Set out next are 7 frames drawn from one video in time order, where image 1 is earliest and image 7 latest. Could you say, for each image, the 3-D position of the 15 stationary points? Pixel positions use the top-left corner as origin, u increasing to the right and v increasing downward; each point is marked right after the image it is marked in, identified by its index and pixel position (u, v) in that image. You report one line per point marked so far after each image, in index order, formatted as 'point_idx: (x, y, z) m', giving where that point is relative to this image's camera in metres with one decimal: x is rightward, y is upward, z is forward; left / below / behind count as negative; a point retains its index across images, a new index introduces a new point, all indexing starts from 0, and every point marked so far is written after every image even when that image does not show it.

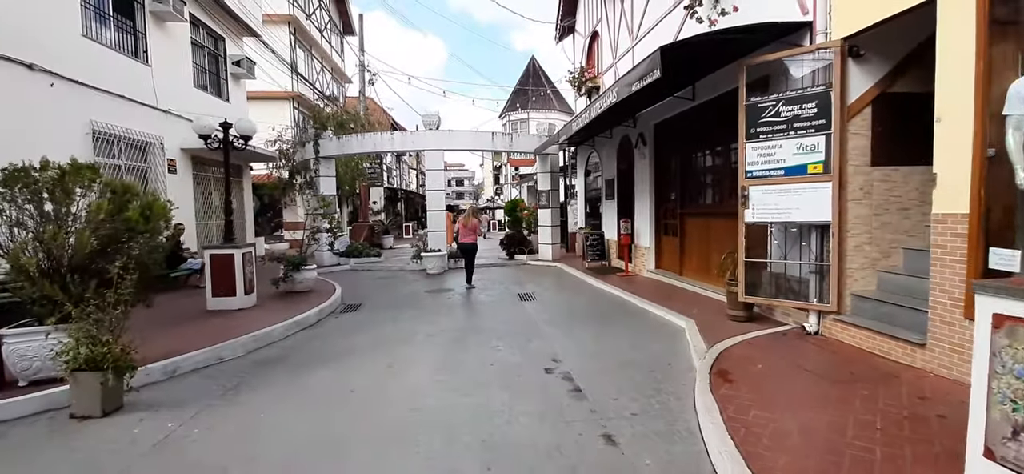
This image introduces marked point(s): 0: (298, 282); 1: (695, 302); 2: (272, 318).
0: (-4.2, -0.9, +9.6) m
1: (+2.7, -1.0, +7.3) m
2: (-3.7, -1.3, +7.7) m
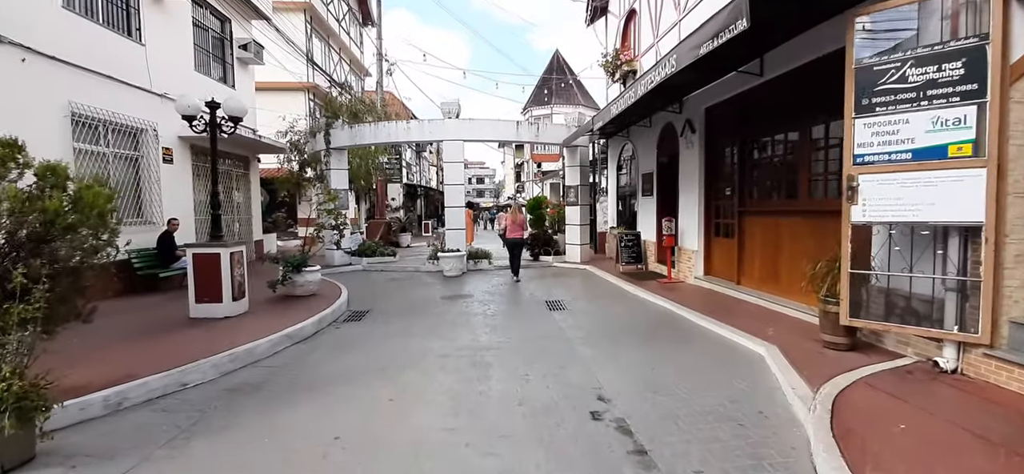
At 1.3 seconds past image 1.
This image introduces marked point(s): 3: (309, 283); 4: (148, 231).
0: (-3.7, -0.8, +8.5) m
1: (+3.1, -1.0, +5.9) m
2: (-3.4, -1.2, +6.6) m
3: (-3.5, -0.8, +8.6) m
4: (-7.1, +0.1, +9.6) m
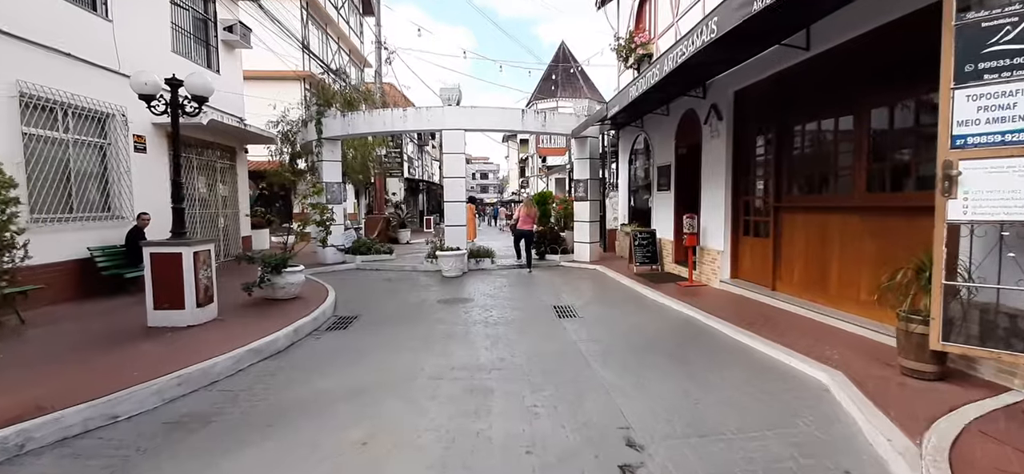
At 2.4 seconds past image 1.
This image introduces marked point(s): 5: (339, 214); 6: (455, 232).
0: (-3.6, -0.8, +7.6) m
1: (+3.1, -1.0, +5.0) m
2: (-3.3, -1.2, +5.7) m
3: (-3.5, -0.8, +7.7) m
4: (-7.0, +0.2, +8.7) m
5: (-4.4, +0.6, +12.6) m
6: (-1.3, +0.1, +11.4) m
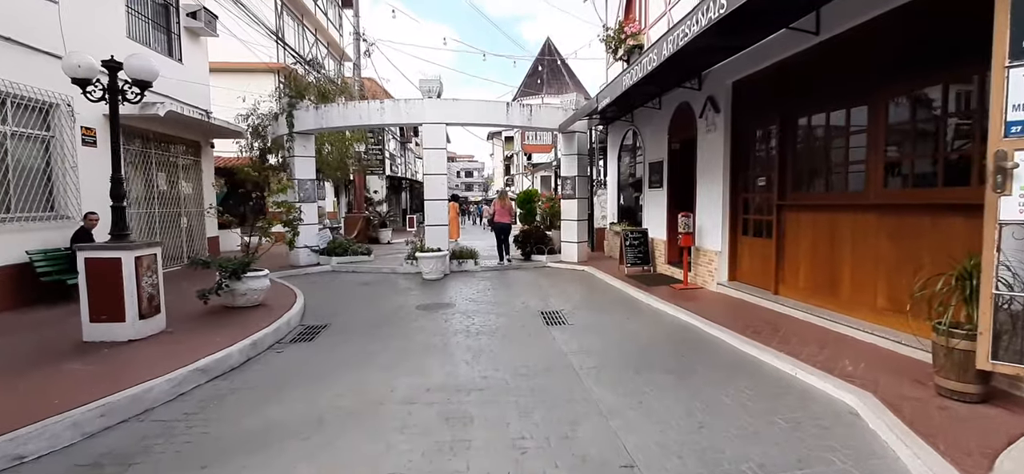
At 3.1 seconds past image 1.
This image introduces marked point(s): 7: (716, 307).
0: (-3.9, -0.8, +6.9) m
1: (+3.0, -1.0, +4.5) m
2: (-3.5, -1.2, +5.0) m
3: (-3.7, -0.8, +7.0) m
4: (-7.3, +0.1, +7.9) m
5: (-4.8, +0.6, +11.9) m
6: (-1.7, +0.1, +10.7) m
7: (+2.8, -1.0, +6.7) m
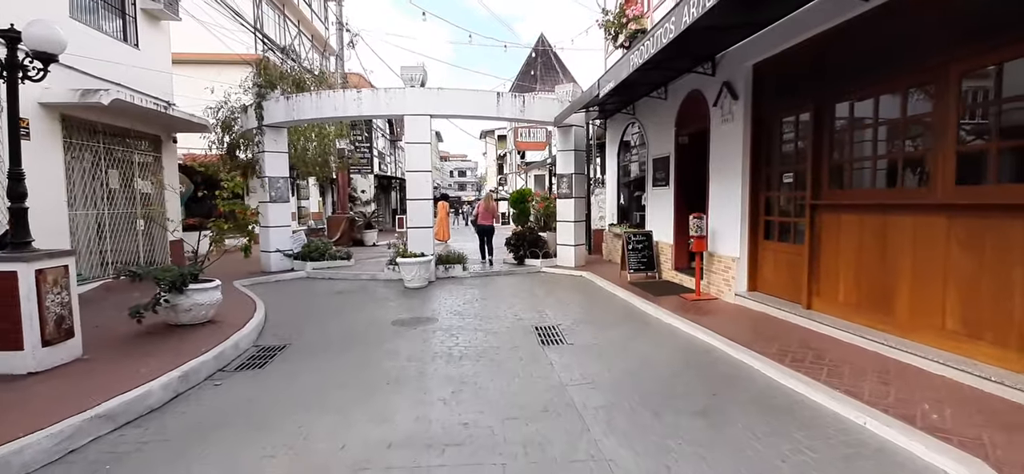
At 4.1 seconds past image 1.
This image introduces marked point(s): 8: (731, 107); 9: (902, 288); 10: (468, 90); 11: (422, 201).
0: (-4.0, -0.9, +5.9) m
1: (+2.9, -1.1, +3.6) m
2: (-3.6, -1.3, +4.0) m
3: (-3.8, -0.9, +6.0) m
4: (-7.4, +0.1, +6.9) m
5: (-5.0, +0.5, +10.9) m
6: (-1.8, 0.0, +9.8) m
7: (+2.7, -1.0, +5.8) m
8: (+3.0, +1.8, +6.8) m
9: (+3.5, -0.5, +4.5) m
10: (-0.9, +2.9, +9.7) m
11: (-1.8, +0.7, +9.7) m
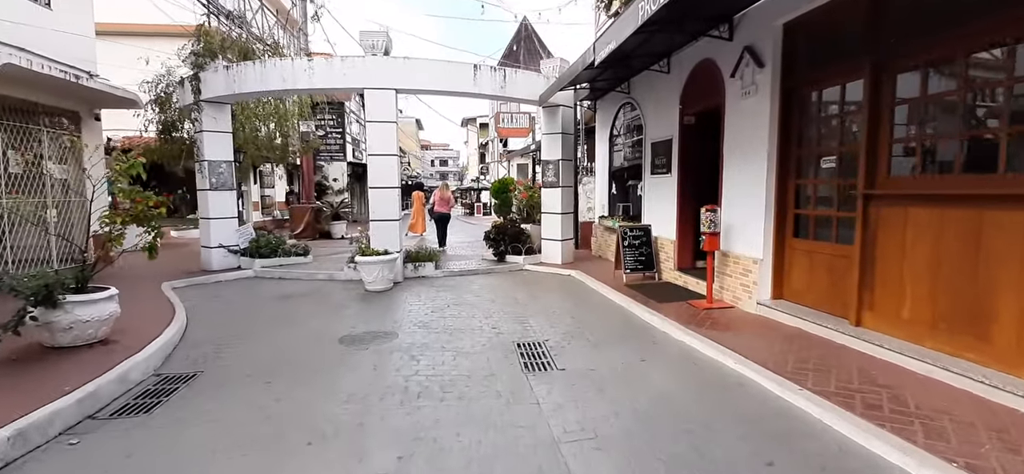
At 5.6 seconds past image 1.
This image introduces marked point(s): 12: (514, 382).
0: (-4.2, -0.9, +4.6) m
1: (+2.8, -1.1, +2.5) m
2: (-3.7, -1.3, +2.7) m
3: (-4.0, -0.8, +4.7) m
4: (-7.7, +0.1, +5.4) m
5: (-5.4, +0.6, +9.4) m
6: (-2.2, +0.1, +8.5) m
7: (+2.5, -1.0, +4.7) m
8: (+2.8, +1.8, +5.6) m
9: (+3.4, -0.5, +3.4) m
10: (-1.2, +3.0, +8.4) m
11: (-2.1, +0.8, +8.4) m
12: (0.0, -1.3, +4.3) m
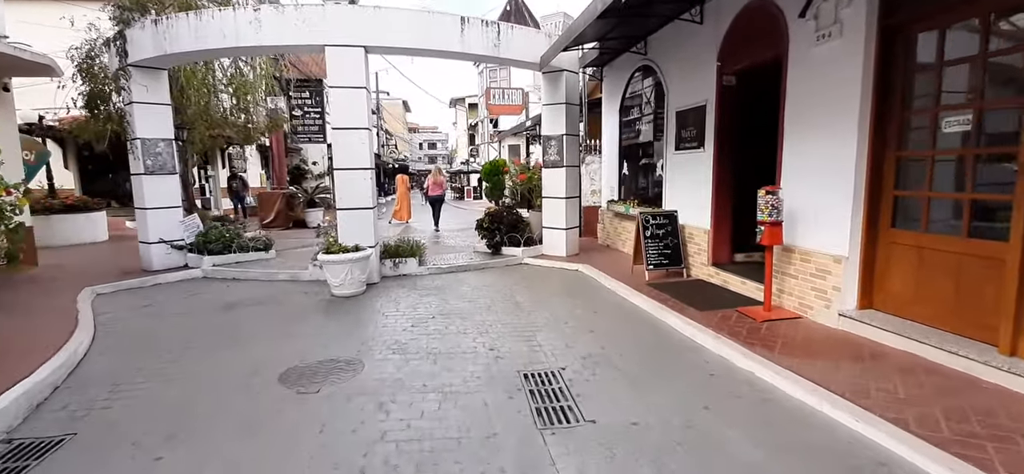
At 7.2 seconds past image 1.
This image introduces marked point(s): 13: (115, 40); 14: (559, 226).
0: (-4.1, -0.9, +3.1) m
1: (+2.8, -1.1, +1.2) m
2: (-3.6, -1.4, +1.3) m
3: (-4.0, -0.9, +3.2) m
4: (-7.7, +0.1, +3.8) m
5: (-5.5, +0.7, +7.9) m
6: (-2.2, +0.3, +7.0) m
7: (+2.5, -1.0, +3.3) m
8: (+2.8, +1.9, +4.2) m
9: (+3.4, -0.5, +2.0) m
10: (-1.3, +3.1, +6.8) m
11: (-2.2, +0.9, +6.9) m
12: (+0.1, -1.2, +2.9) m
13: (-6.0, +3.0, +7.4) m
14: (+0.8, +0.2, +8.7) m
